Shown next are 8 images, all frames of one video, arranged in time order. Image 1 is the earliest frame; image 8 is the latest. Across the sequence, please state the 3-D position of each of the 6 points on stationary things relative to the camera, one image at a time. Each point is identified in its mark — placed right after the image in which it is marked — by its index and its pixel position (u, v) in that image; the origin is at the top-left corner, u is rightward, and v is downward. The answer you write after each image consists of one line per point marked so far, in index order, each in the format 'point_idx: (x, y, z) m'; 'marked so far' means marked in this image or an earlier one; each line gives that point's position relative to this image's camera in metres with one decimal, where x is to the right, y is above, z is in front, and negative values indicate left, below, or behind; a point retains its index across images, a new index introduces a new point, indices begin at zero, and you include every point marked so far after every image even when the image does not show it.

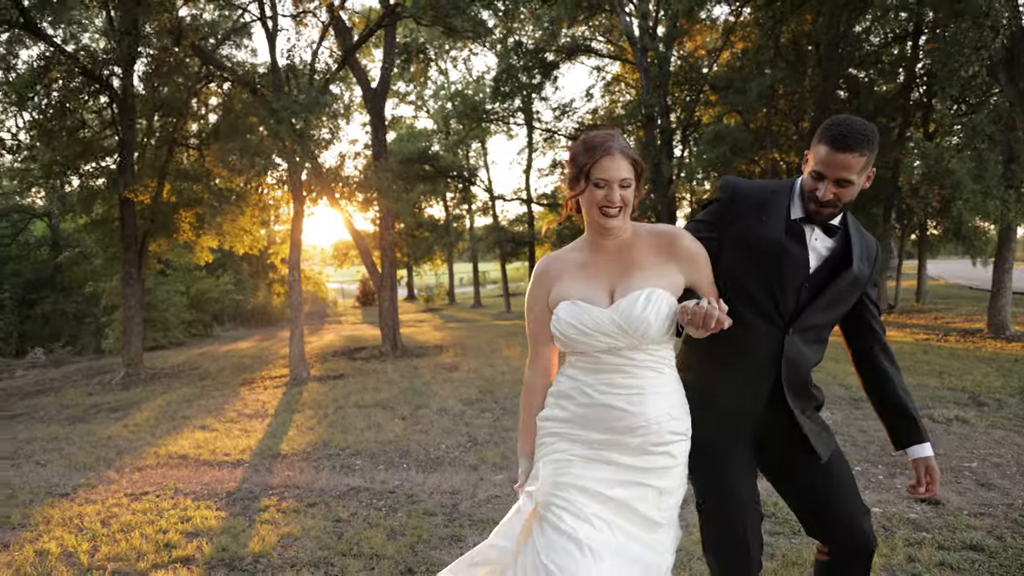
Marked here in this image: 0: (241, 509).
0: (-2.0, -1.7, +5.1) m
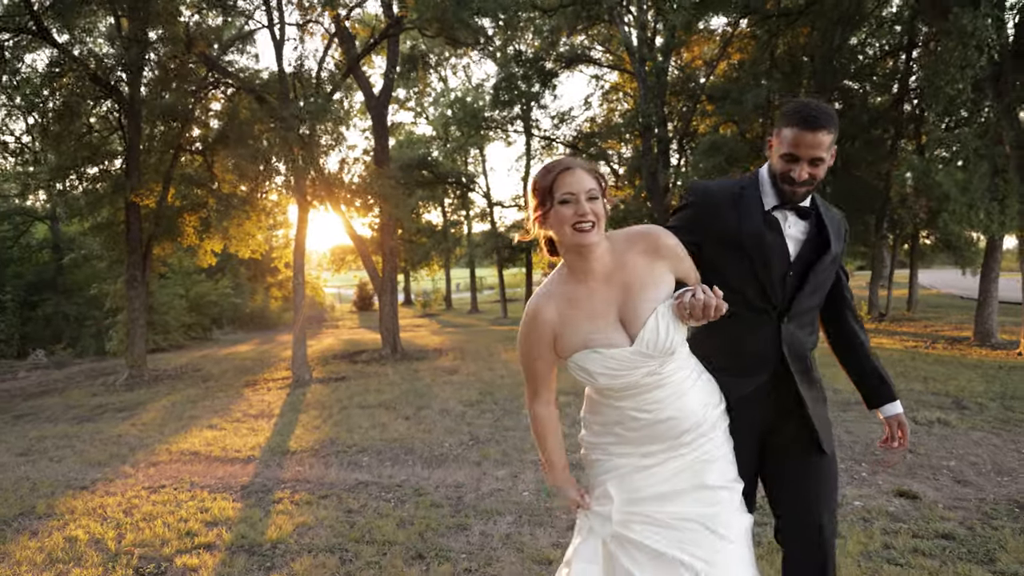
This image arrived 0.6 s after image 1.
0: (-2.0, -1.7, +5.4) m
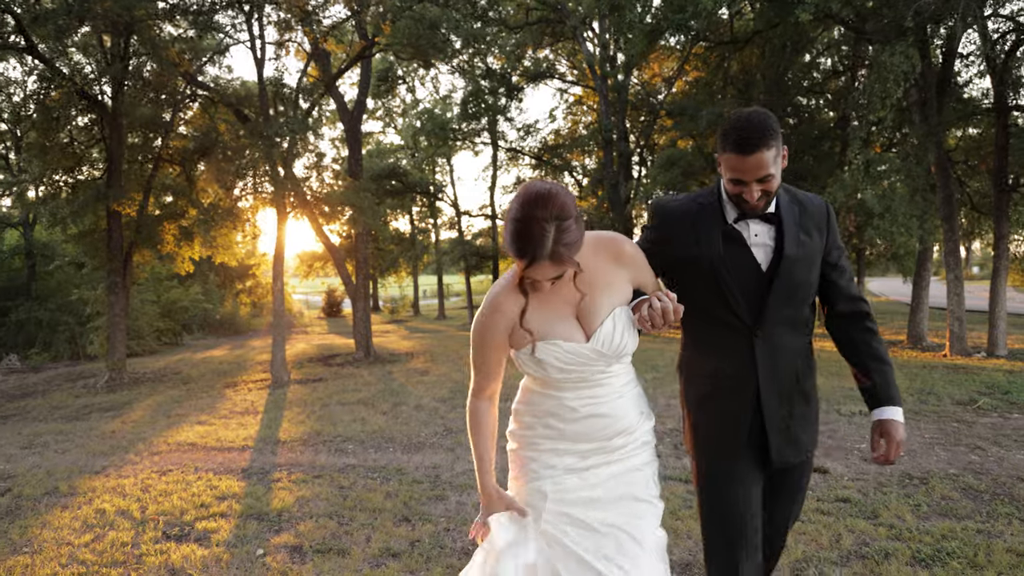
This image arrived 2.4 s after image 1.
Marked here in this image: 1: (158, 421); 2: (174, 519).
0: (-2.3, -1.7, +6.1) m
1: (-5.2, -2.0, +9.9) m
2: (-2.5, -1.7, +5.1) m
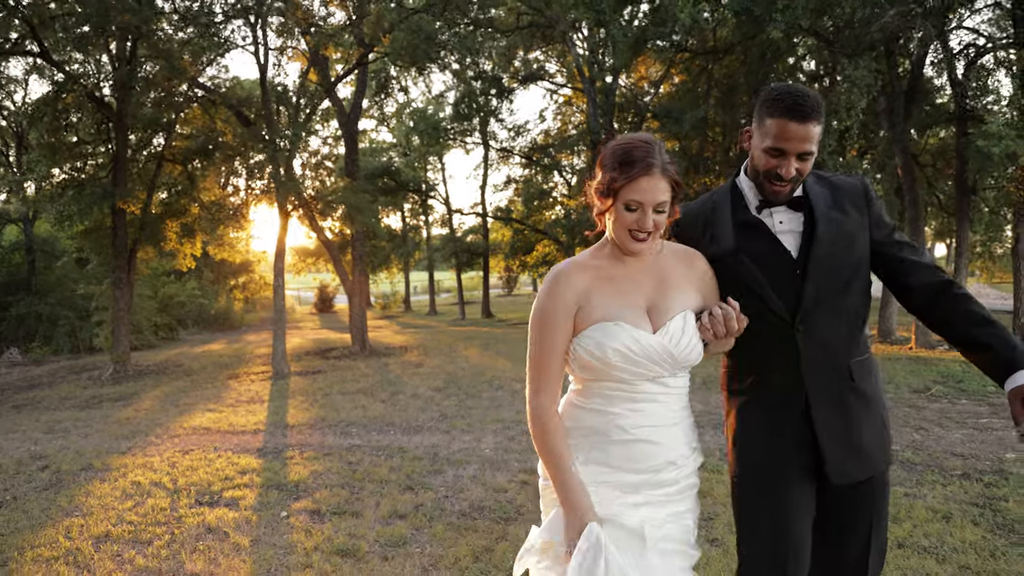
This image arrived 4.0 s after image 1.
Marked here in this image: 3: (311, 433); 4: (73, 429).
0: (-2.4, -1.7, +6.8) m
1: (-5.4, -1.9, +10.5) m
2: (-2.6, -1.7, +5.8) m
3: (-2.3, -1.7, +7.8) m
4: (-6.1, -1.9, +9.3) m
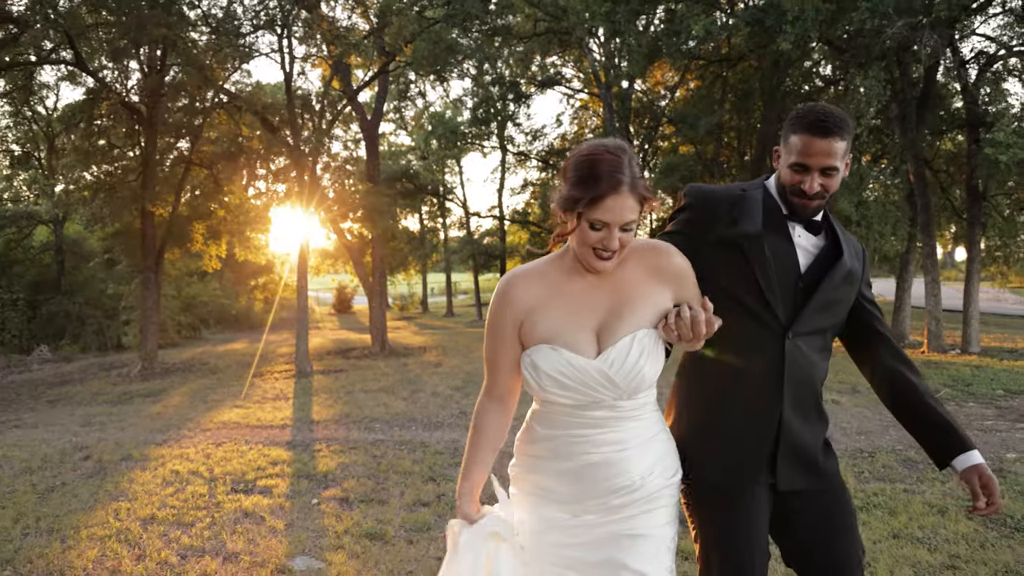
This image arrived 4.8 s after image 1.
0: (-2.2, -1.7, +7.1) m
1: (-5.1, -1.9, +10.9) m
2: (-2.5, -1.7, +6.1) m
3: (-2.1, -1.7, +8.2) m
4: (-5.8, -1.9, +9.8) m
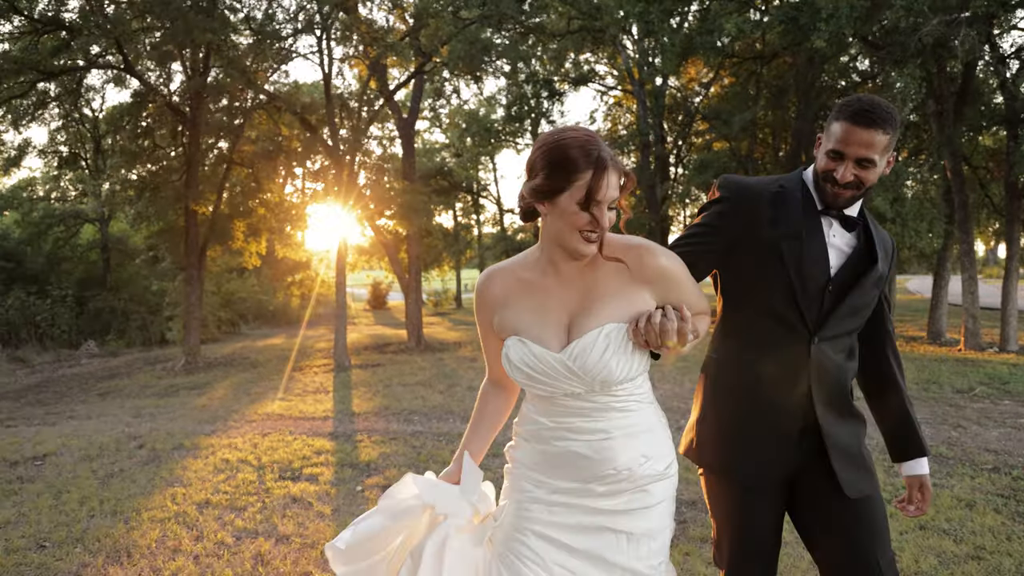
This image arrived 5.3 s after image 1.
0: (-1.8, -1.7, +7.4) m
1: (-4.5, -1.8, +11.3) m
2: (-2.1, -1.7, +6.4) m
3: (-1.7, -1.6, +8.4) m
4: (-5.3, -1.9, +10.2) m
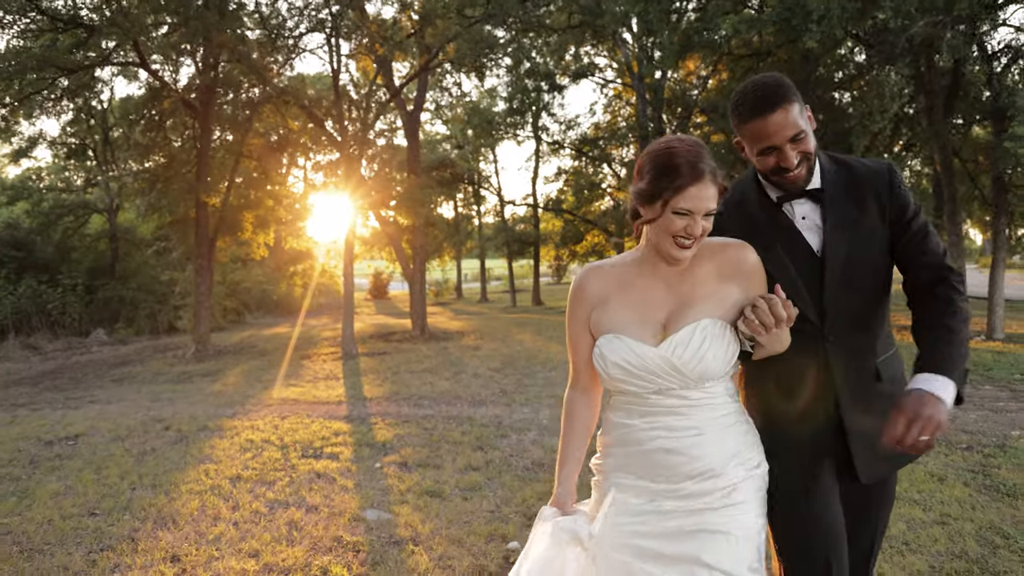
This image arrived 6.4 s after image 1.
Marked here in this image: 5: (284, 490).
0: (-1.8, -1.6, +7.8) m
1: (-4.5, -1.7, +11.7) m
2: (-2.1, -1.6, +6.8) m
3: (-1.6, -1.5, +8.8) m
4: (-5.3, -1.7, +10.6) m
5: (-1.8, -1.6, +5.5) m
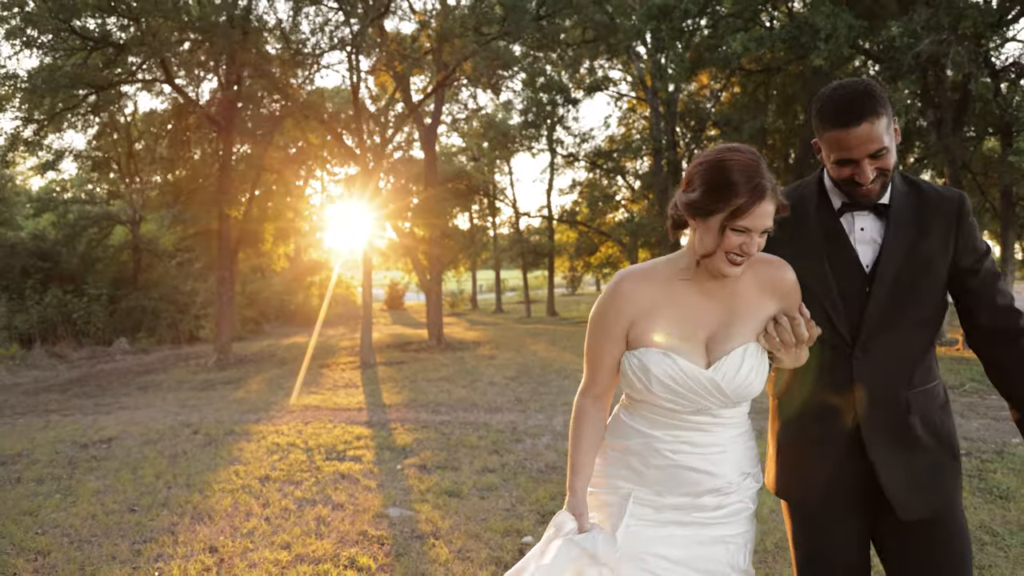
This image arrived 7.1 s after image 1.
0: (-1.6, -1.7, +8.1) m
1: (-4.2, -1.8, +12.1) m
2: (-1.9, -1.7, +7.1) m
3: (-1.4, -1.7, +9.1) m
4: (-5.0, -1.9, +11.0) m
5: (-1.7, -1.7, +5.8) m
